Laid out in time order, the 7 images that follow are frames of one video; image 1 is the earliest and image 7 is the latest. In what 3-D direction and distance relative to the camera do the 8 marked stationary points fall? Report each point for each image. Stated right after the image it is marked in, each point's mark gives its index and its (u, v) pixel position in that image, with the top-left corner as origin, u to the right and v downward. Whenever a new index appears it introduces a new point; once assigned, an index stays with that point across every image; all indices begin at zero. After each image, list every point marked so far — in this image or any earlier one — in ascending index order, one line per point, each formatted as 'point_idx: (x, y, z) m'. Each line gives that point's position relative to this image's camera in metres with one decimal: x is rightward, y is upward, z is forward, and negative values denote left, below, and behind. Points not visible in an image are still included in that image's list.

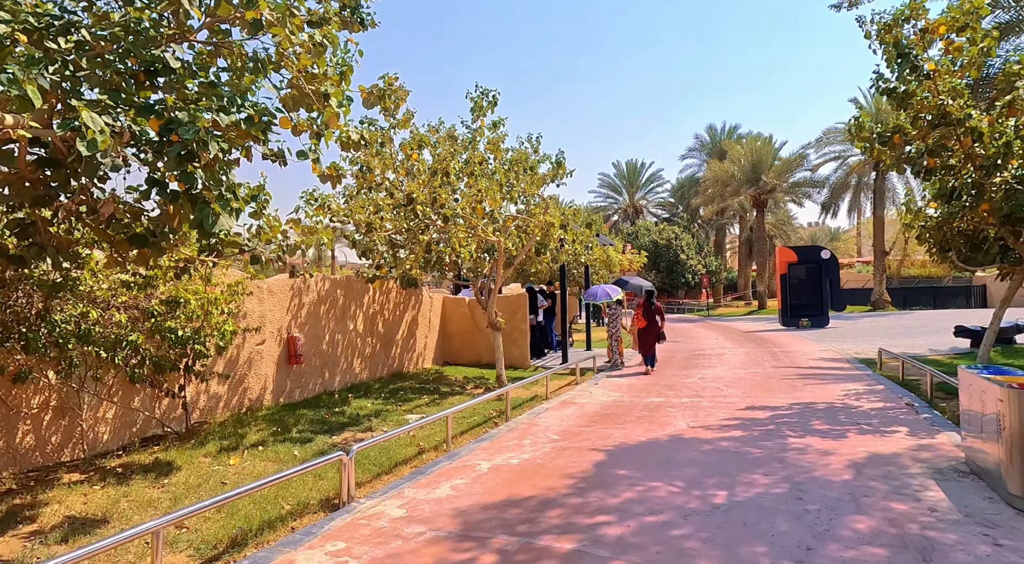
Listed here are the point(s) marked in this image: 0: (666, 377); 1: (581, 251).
0: (+2.9, -1.8, +13.0) m
1: (+1.3, +0.6, +13.4) m
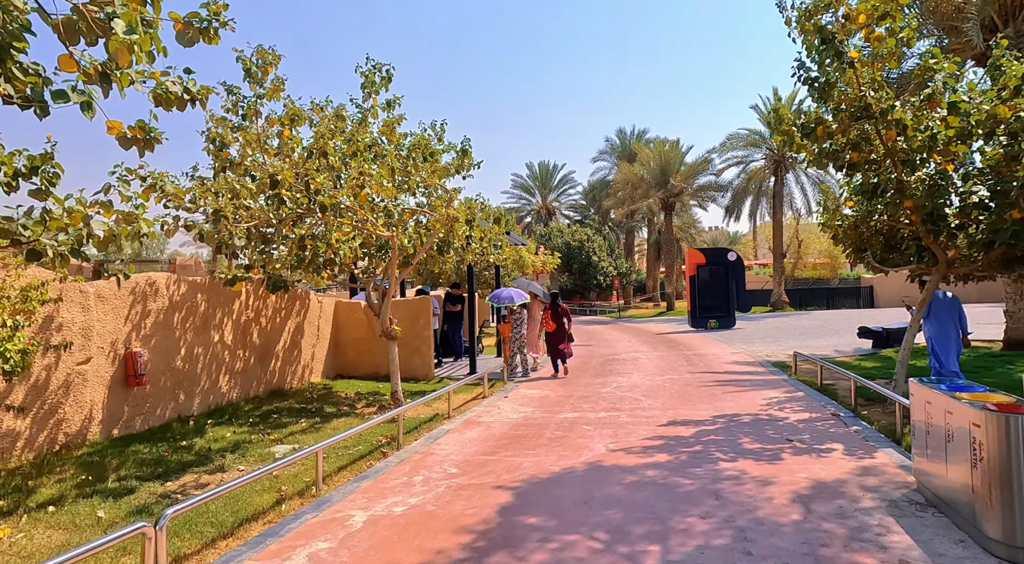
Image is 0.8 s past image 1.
0: (+1.2, -1.8, +12.1) m
1: (-0.5, +0.6, +12.2) m
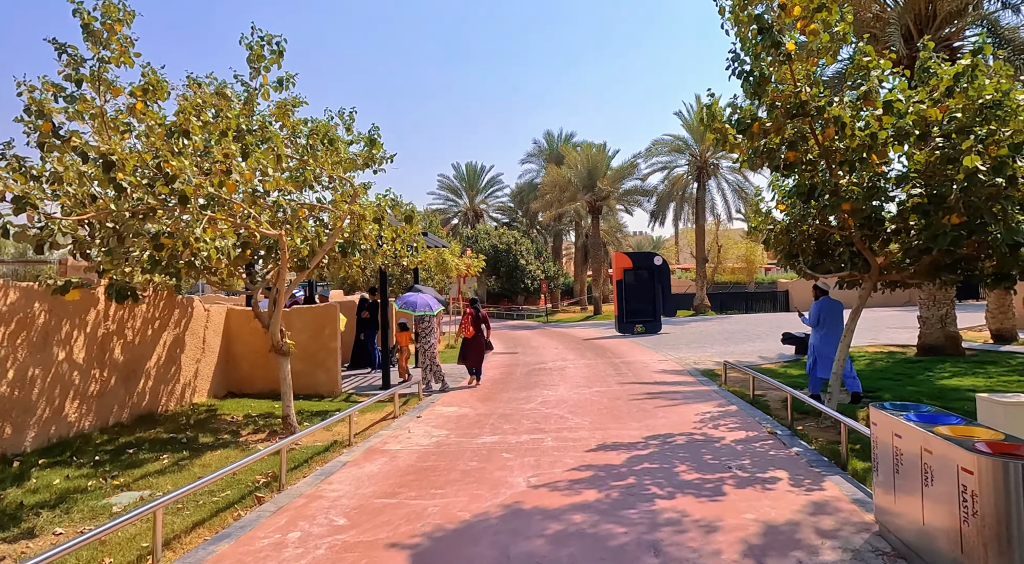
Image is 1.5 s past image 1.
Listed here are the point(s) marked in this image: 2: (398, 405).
0: (-0.2, -1.9, +11.1) m
1: (-1.8, +0.5, +11.1) m
2: (-1.8, -1.9, +10.6) m
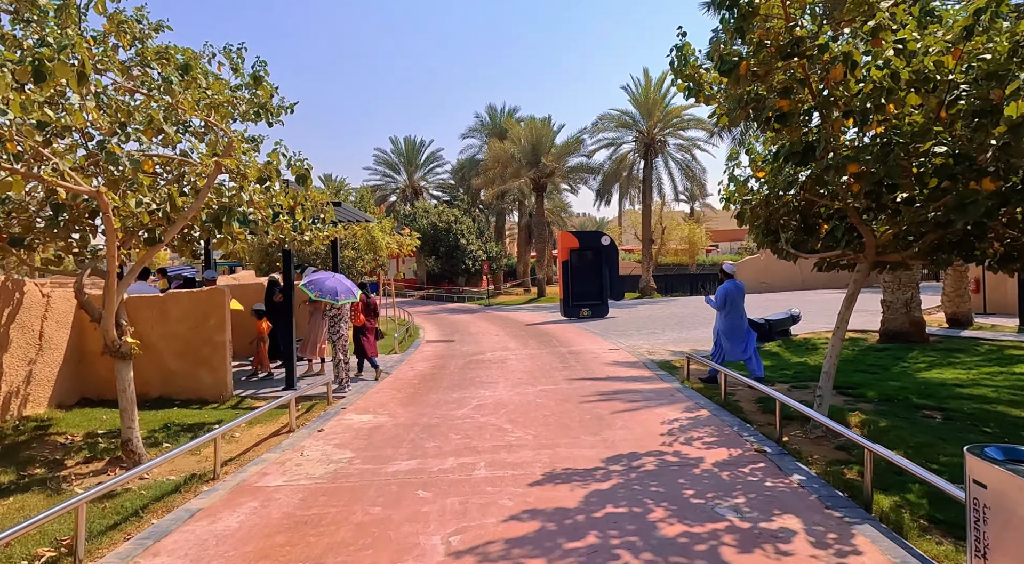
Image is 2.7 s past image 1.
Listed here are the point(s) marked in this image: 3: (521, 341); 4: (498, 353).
0: (-1.1, -1.7, +9.2) m
1: (-2.8, +0.8, +9.0) m
2: (-2.7, -1.6, +8.6) m
3: (+0.2, -1.5, +17.0) m
4: (-0.3, -1.5, +14.6) m
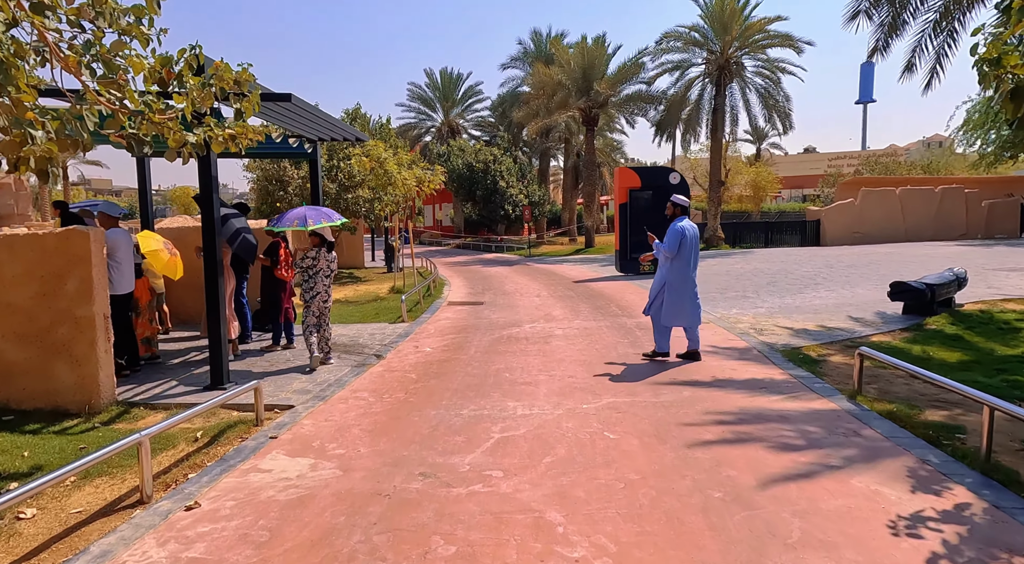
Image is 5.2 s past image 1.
0: (-0.7, -1.2, +5.2) m
1: (-2.4, +1.2, +4.9) m
2: (-2.3, -1.2, +4.7) m
3: (+1.1, -0.4, +12.9) m
4: (+0.4, -0.7, +10.5) m
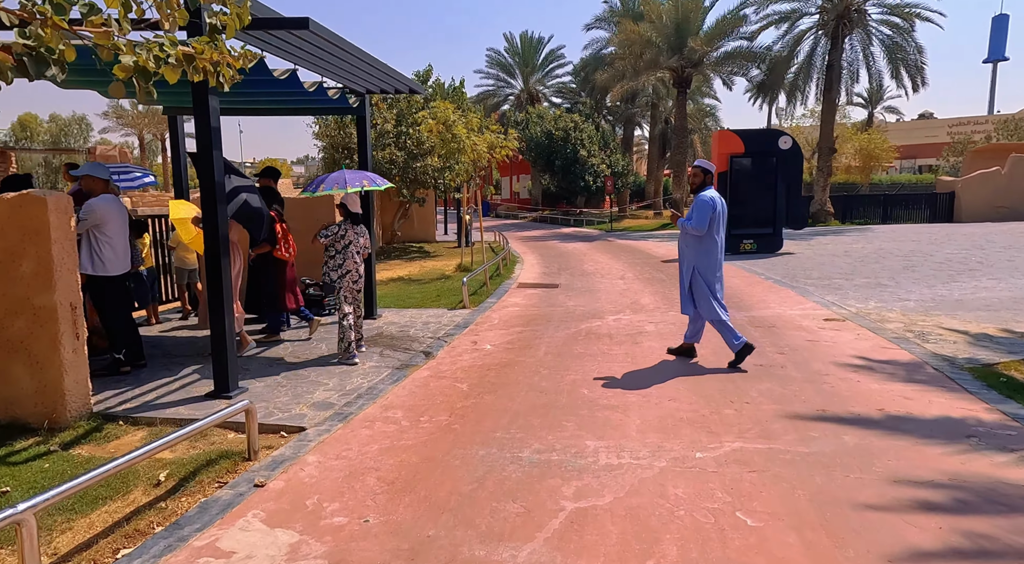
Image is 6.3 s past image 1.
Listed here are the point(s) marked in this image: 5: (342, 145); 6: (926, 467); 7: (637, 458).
0: (-0.3, -1.2, +3.5) m
1: (-2.0, +1.3, +3.3) m
2: (-2.0, -1.2, +3.2) m
3: (+2.3, -0.2, +10.9) m
4: (+1.4, -0.5, +8.6) m
5: (-4.9, +4.0, +20.0) m
6: (+2.3, -1.0, +3.9) m
7: (+0.8, -1.1, +4.2) m
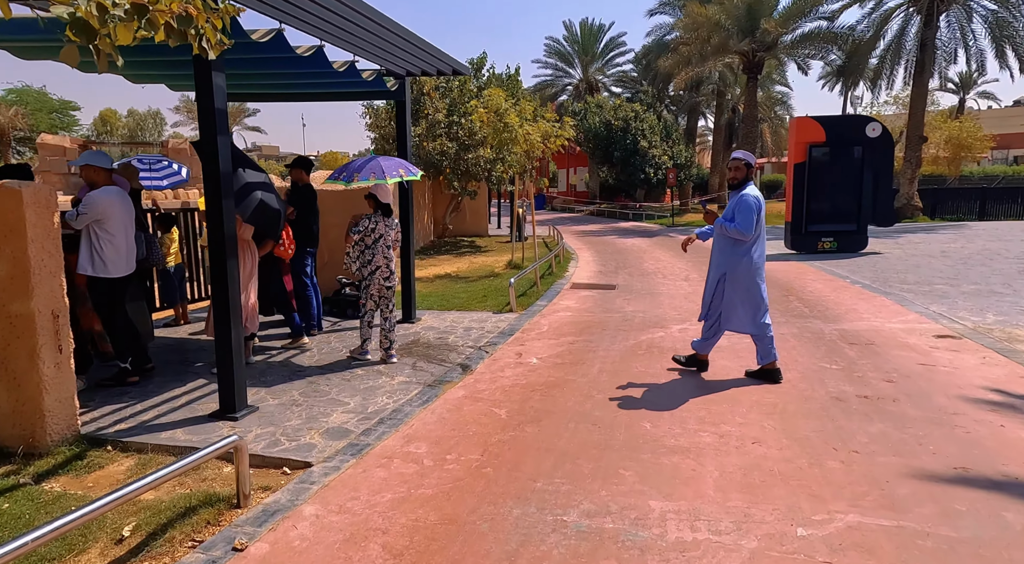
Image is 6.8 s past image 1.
0: (-0.2, -1.3, +2.6) m
1: (-1.8, +1.2, +2.5) m
2: (-1.9, -1.2, +2.4) m
3: (+3.1, -0.2, +9.7) m
4: (+2.0, -0.5, +7.5) m
5: (-3.4, +4.1, +19.3) m
6: (+2.5, -1.1, +2.7) m
7: (+1.0, -1.1, +3.2) m
